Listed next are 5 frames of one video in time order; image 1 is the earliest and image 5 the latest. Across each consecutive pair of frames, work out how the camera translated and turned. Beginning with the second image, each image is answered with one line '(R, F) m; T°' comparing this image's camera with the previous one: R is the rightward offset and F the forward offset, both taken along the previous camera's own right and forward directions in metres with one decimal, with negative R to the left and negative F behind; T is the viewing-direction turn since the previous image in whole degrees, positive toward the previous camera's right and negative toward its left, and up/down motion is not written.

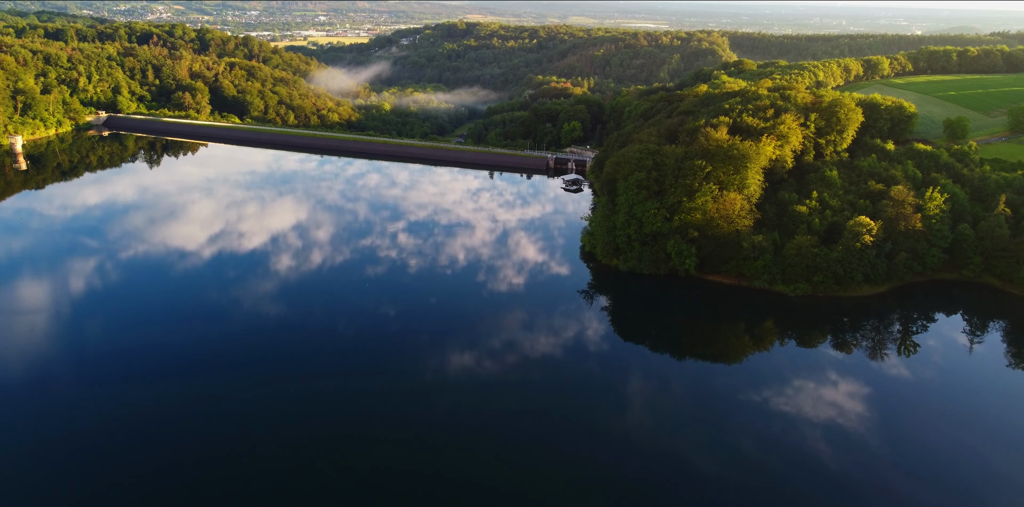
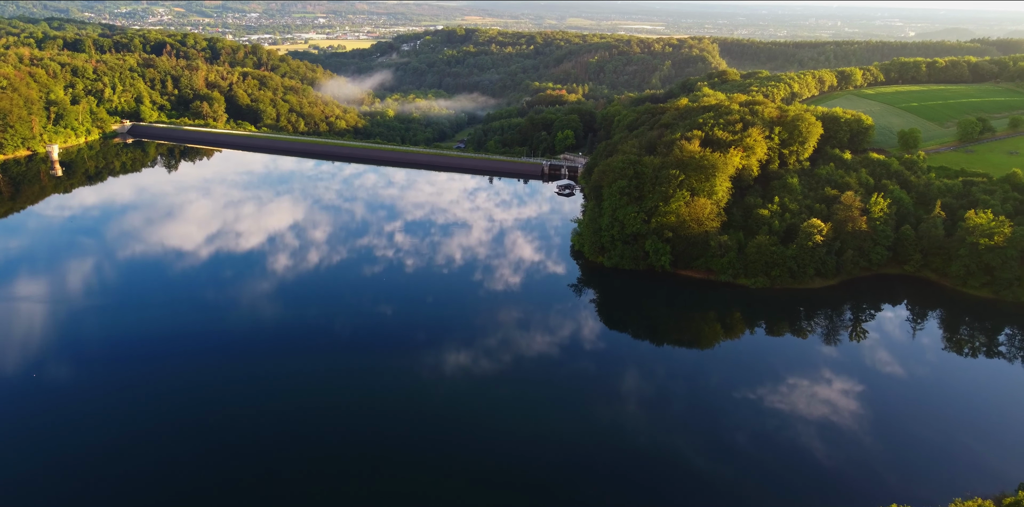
(0.0, -5.7) m; 0°
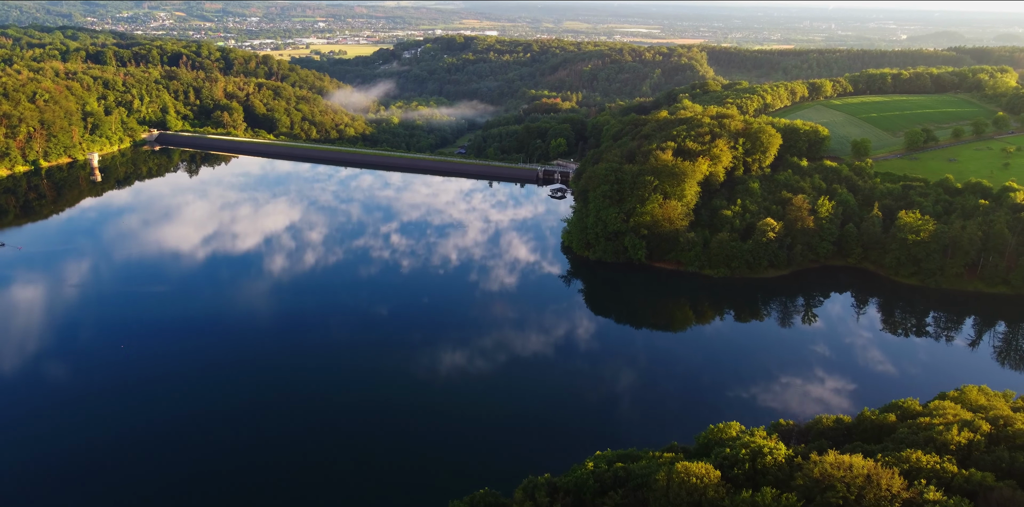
(0.0, -7.3) m; 0°
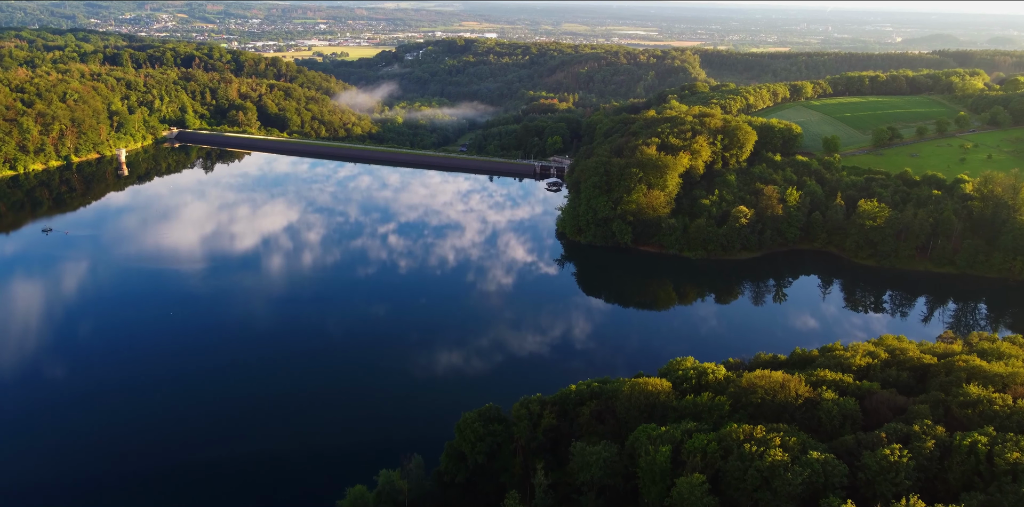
(0.0, -5.7) m; 0°
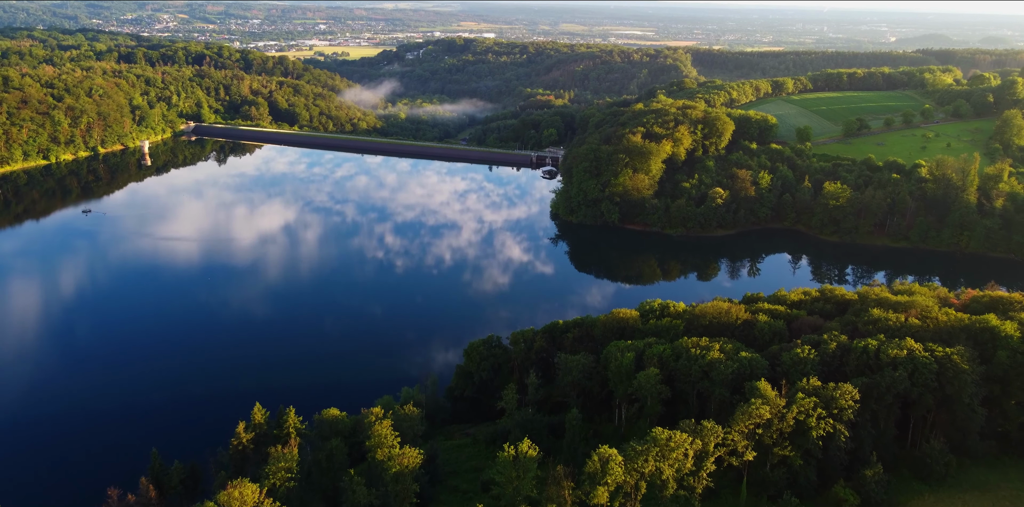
(0.0, -5.9) m; 0°
